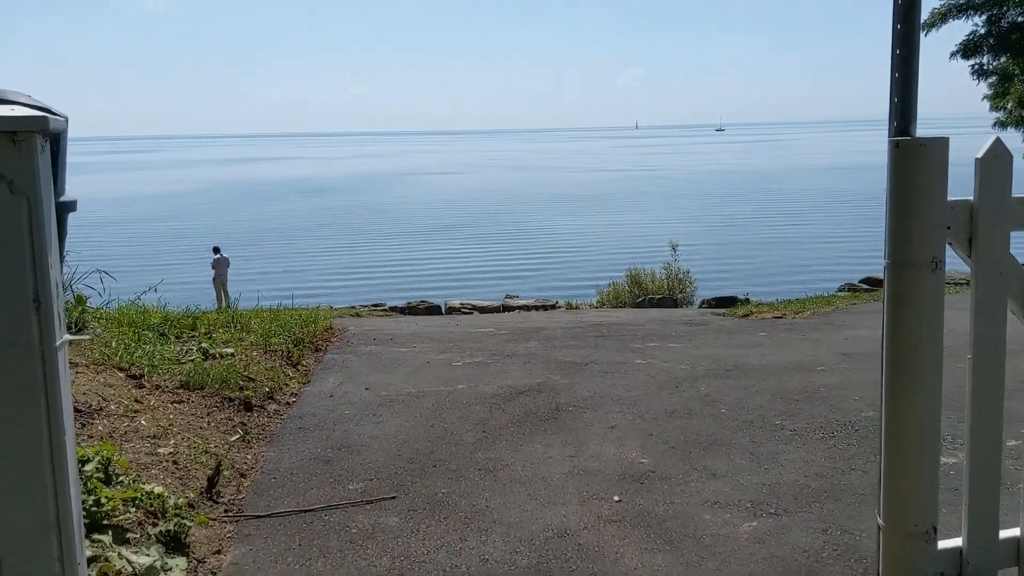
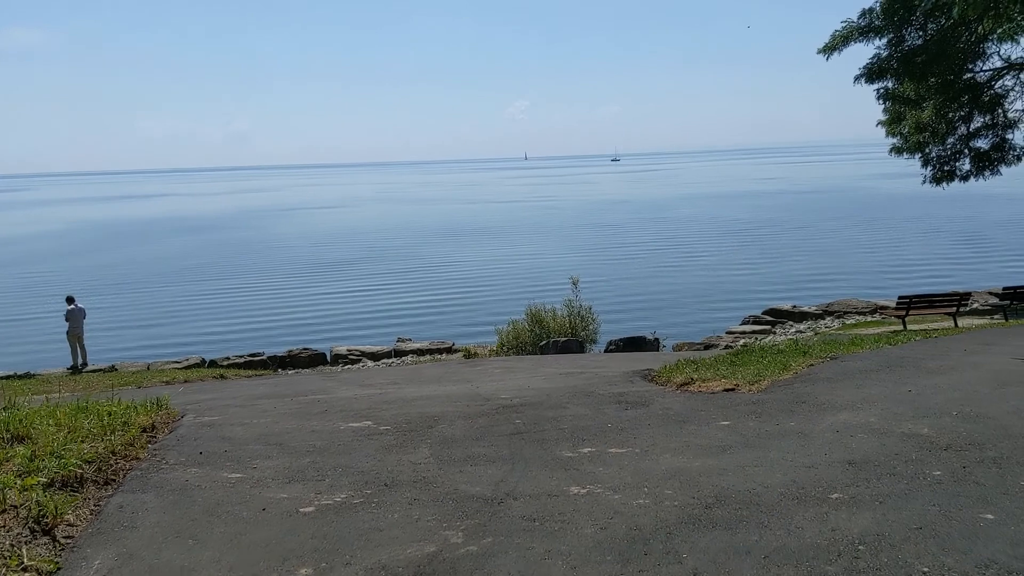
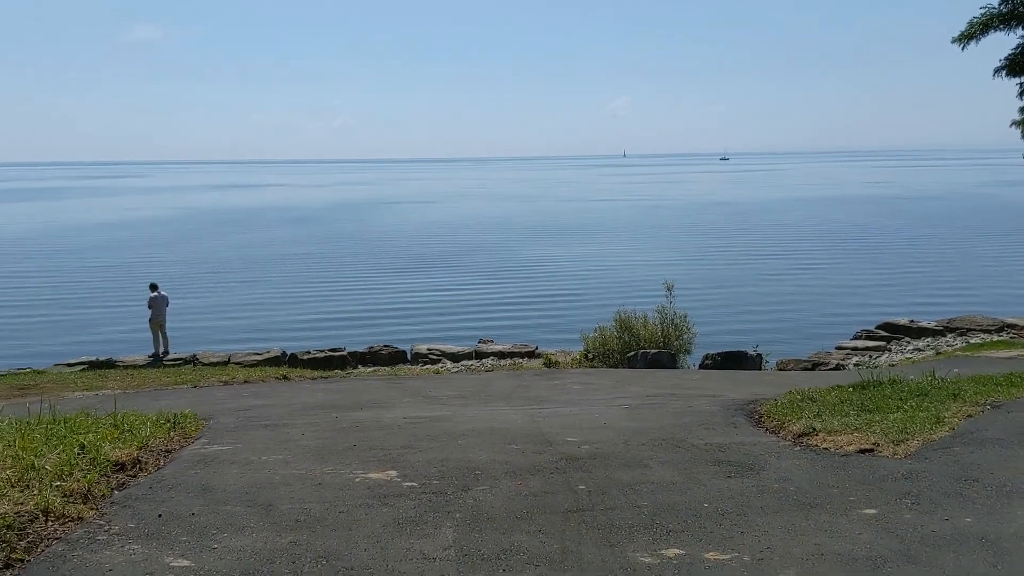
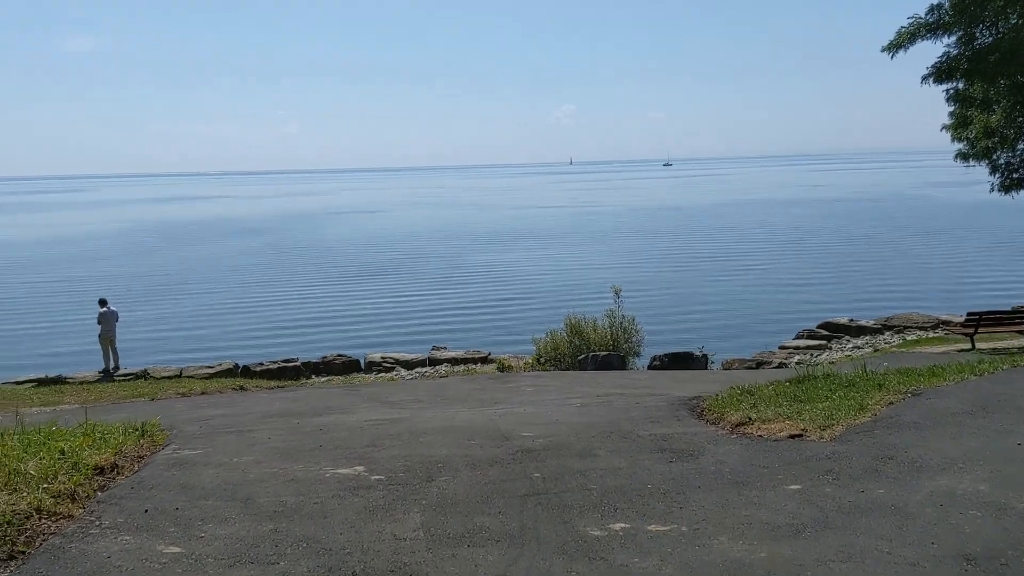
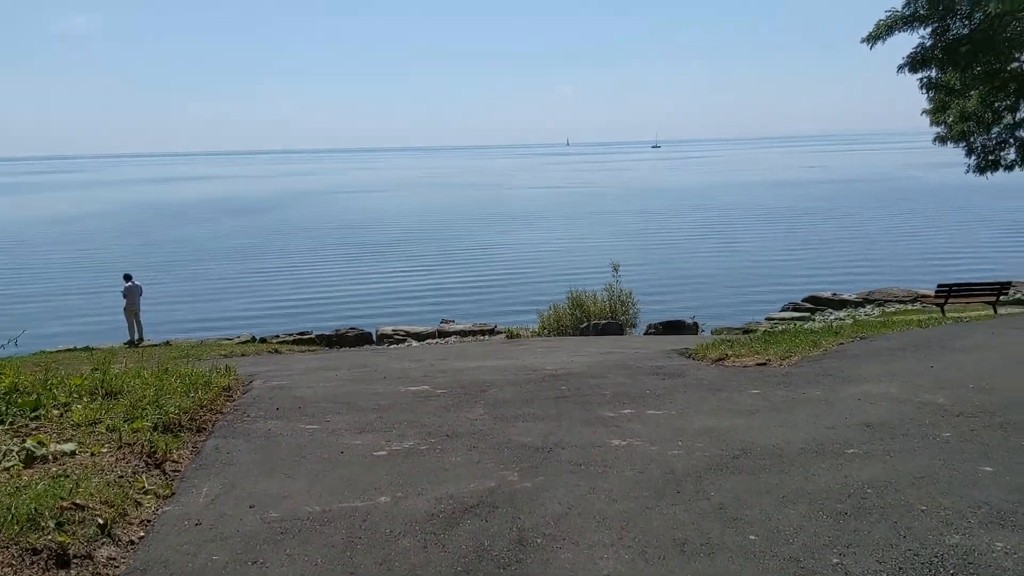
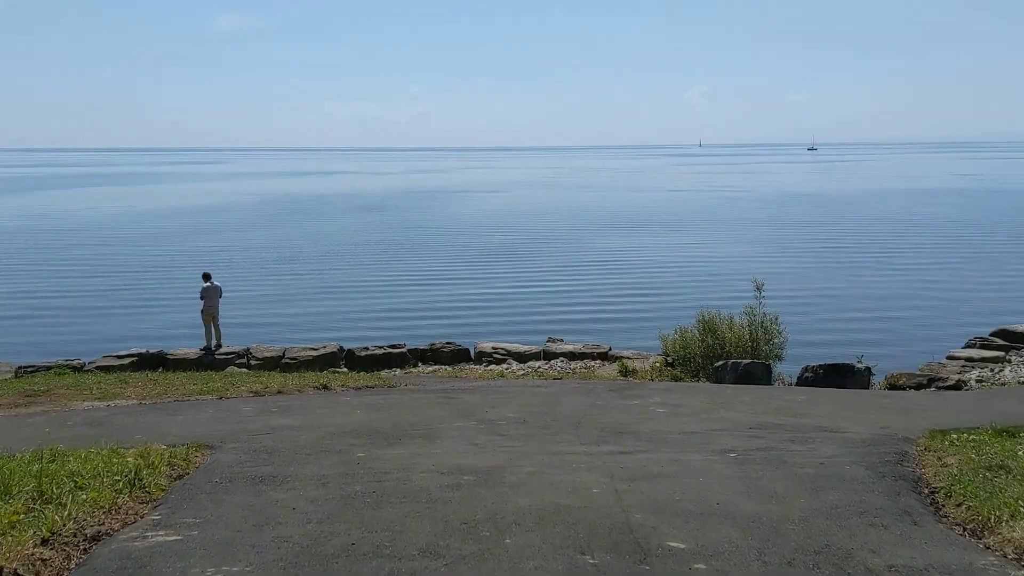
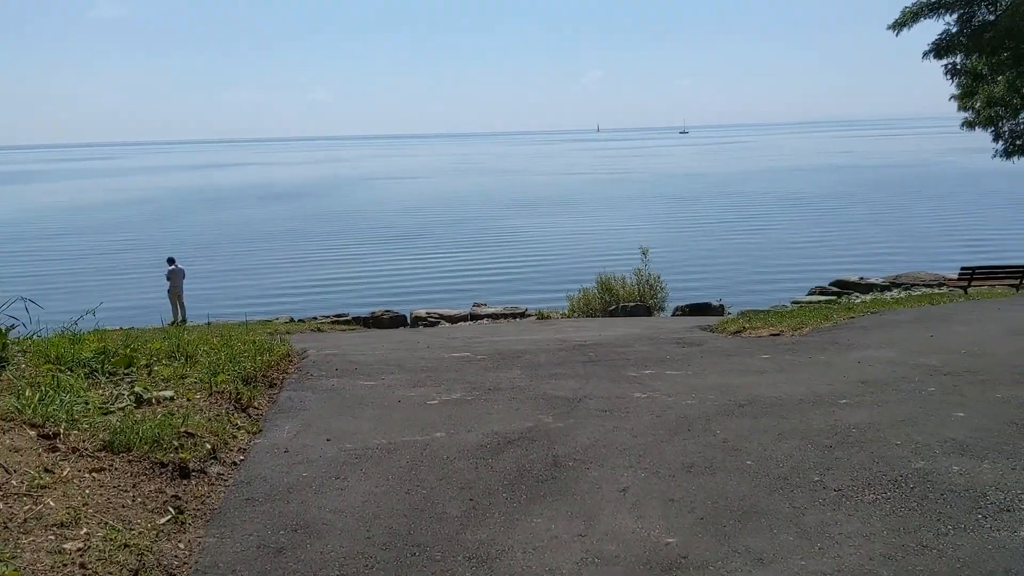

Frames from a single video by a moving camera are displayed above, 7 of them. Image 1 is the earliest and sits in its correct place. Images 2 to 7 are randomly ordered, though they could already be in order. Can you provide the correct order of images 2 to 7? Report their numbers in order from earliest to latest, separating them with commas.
7, 5, 2, 4, 3, 6
